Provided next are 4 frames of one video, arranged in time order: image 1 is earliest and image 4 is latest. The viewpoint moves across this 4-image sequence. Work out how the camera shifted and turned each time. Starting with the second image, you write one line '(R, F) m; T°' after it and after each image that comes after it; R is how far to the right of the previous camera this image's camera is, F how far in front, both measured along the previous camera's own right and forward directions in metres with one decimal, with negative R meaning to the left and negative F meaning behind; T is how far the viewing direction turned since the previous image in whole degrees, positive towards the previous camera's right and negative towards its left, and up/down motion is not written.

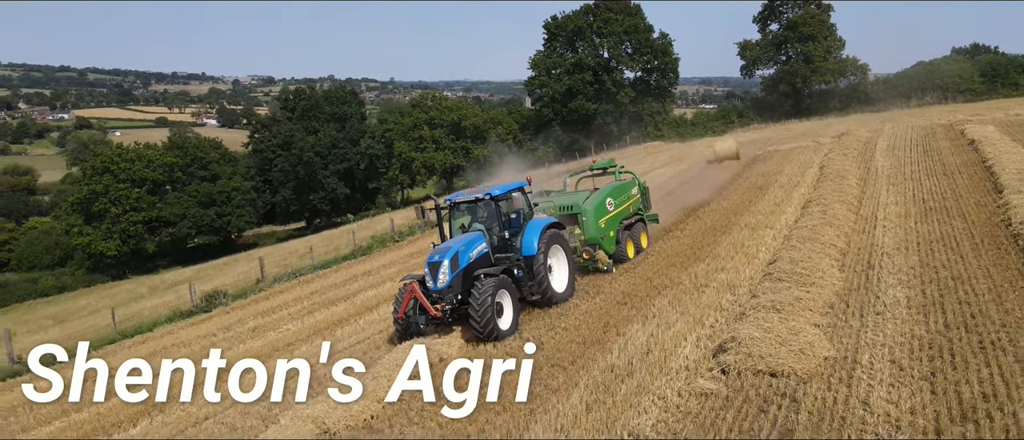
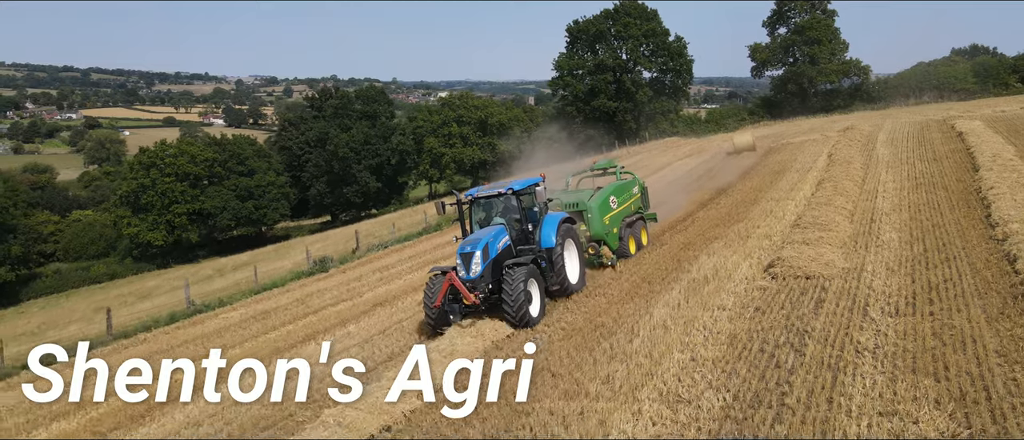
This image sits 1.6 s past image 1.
(-1.6, -3.0) m; 0°
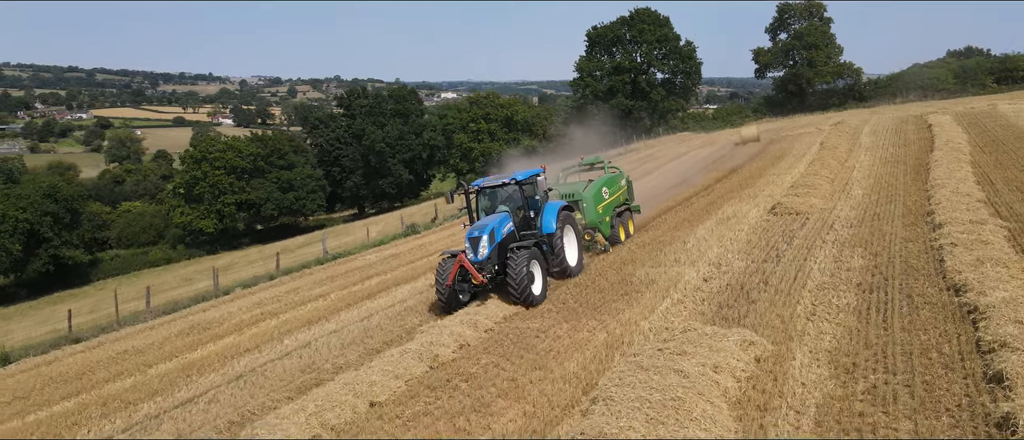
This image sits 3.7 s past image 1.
(-1.8, -4.4) m; 0°
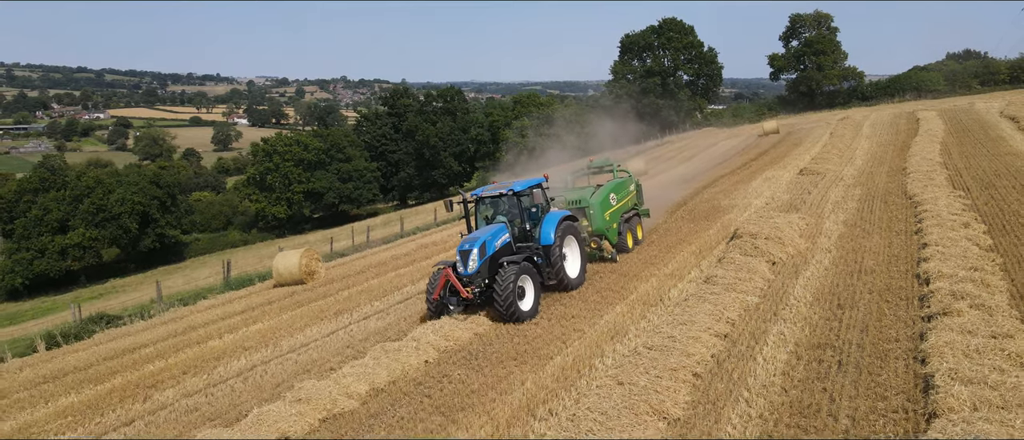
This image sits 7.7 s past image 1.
(-3.3, -6.4) m; 0°
